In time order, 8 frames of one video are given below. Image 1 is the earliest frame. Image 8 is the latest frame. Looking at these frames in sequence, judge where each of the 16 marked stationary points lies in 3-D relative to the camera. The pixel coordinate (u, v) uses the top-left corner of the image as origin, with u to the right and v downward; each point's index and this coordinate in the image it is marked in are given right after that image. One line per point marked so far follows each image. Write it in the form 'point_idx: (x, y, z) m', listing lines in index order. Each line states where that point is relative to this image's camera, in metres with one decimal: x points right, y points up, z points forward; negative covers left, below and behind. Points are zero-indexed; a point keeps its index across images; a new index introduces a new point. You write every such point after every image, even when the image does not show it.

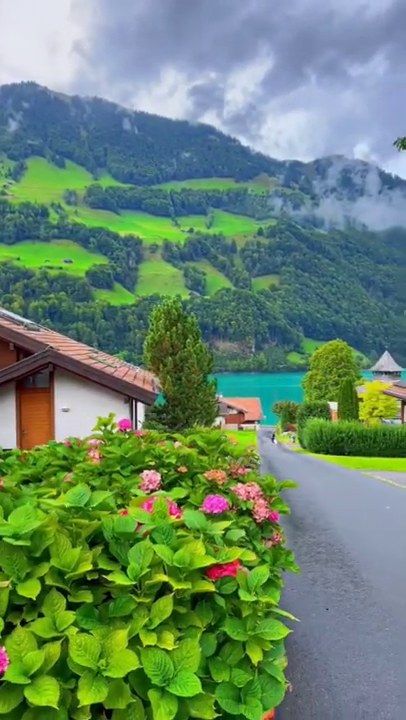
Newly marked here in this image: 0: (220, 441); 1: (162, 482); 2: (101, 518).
0: (+0.2, -0.6, +4.4) m
1: (-0.3, -0.8, +3.9) m
2: (-0.4, -0.6, +2.3) m
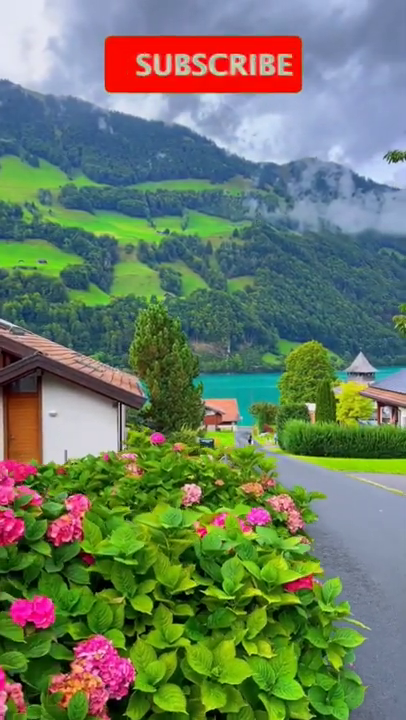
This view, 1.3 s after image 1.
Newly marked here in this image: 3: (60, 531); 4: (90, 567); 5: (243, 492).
0: (+0.4, -0.8, +4.6) m
1: (0.0, -1.0, +4.1) m
2: (0.0, -0.8, +2.5) m
3: (-0.6, -0.7, +2.3) m
4: (-0.4, -0.8, +2.3) m
5: (+0.3, -0.9, +4.1) m
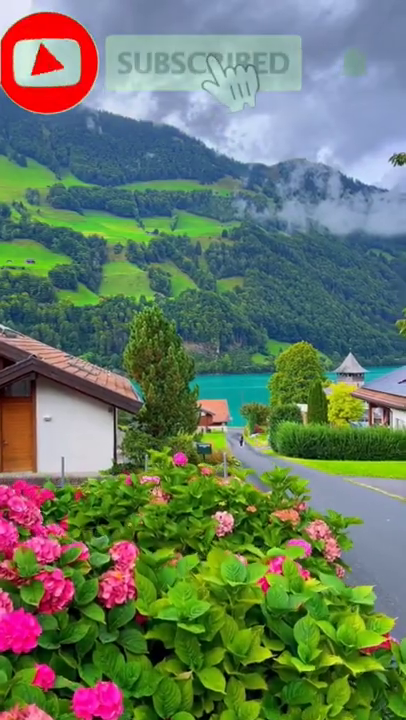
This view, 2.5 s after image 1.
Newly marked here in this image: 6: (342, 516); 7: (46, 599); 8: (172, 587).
0: (+0.7, -0.9, +4.3) m
1: (+0.2, -1.1, +3.8) m
2: (+0.2, -0.9, +2.2) m
3: (-0.3, -0.8, +2.0) m
4: (-0.2, -1.0, +2.0) m
5: (+0.5, -1.1, +3.8) m
6: (+1.0, -1.1, +4.1) m
7: (-0.5, -0.8, +1.8) m
8: (-0.1, -0.9, +2.1) m
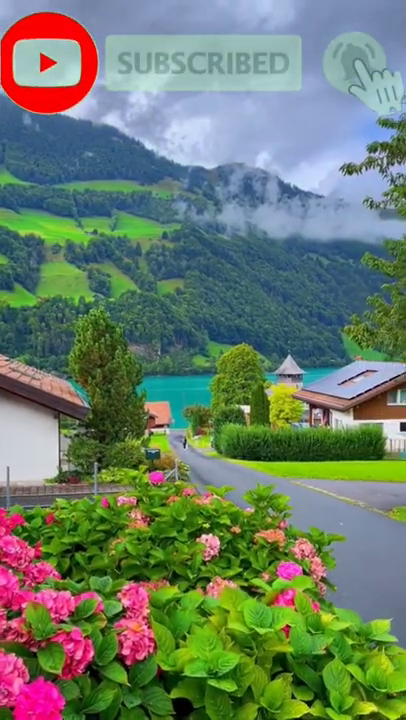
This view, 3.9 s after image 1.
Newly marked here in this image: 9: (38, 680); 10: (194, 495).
0: (+0.5, -1.0, +4.2) m
1: (+0.1, -1.2, +3.7) m
2: (+0.3, -1.0, +2.1) m
3: (-0.2, -0.9, +1.8) m
4: (-0.1, -1.1, +1.8) m
5: (+0.4, -1.2, +3.7) m
6: (+0.9, -1.2, +4.1) m
7: (-0.4, -0.9, +1.6) m
8: (0.0, -1.0, +2.0) m
9: (-0.5, -0.9, +1.6) m
10: (-0.1, -1.0, +4.3) m
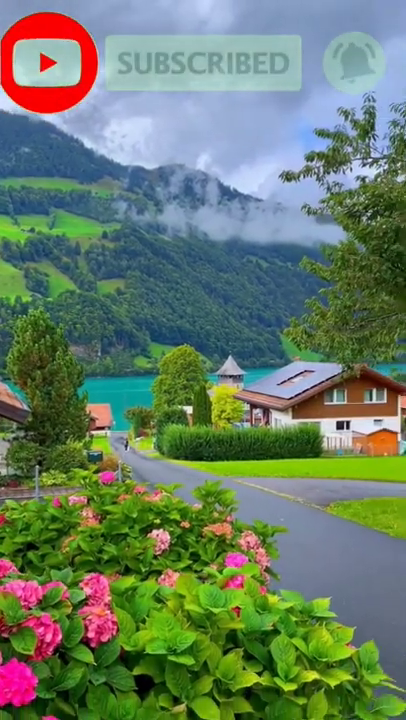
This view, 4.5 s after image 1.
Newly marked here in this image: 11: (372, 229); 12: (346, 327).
0: (+0.1, -1.0, +4.4) m
1: (-0.2, -1.2, +3.8) m
2: (+0.1, -1.0, +2.2) m
3: (-0.4, -0.9, +2.0) m
4: (-0.2, -1.1, +2.0) m
5: (+0.1, -1.2, +3.9) m
6: (+0.5, -1.3, +4.3) m
7: (-0.5, -0.9, +1.8) m
8: (-0.2, -1.0, +2.1) m
9: (-0.6, -0.9, +1.8) m
10: (-0.5, -1.0, +4.4) m
11: (+2.9, +2.3, +9.9) m
12: (+3.0, +0.7, +11.8) m
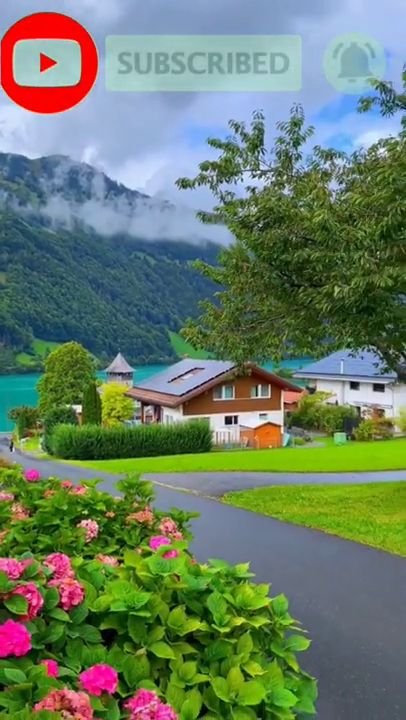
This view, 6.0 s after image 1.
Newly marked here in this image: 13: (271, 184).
0: (-0.6, -1.1, +4.9) m
1: (-0.8, -1.3, +4.2) m
2: (-0.1, -1.0, +2.7) m
3: (-0.6, -1.0, +2.3) m
4: (-0.4, -1.1, +2.4) m
5: (-0.5, -1.2, +4.3) m
6: (-0.2, -1.3, +4.8) m
7: (-0.7, -0.9, +2.1) m
8: (-0.4, -1.0, +2.5) m
9: (-0.7, -1.0, +2.1) m
10: (-1.1, -1.1, +4.7) m
11: (+1.1, +2.3, +10.8) m
12: (+0.8, +0.7, +12.7) m
13: (+1.5, +3.8, +12.4) m
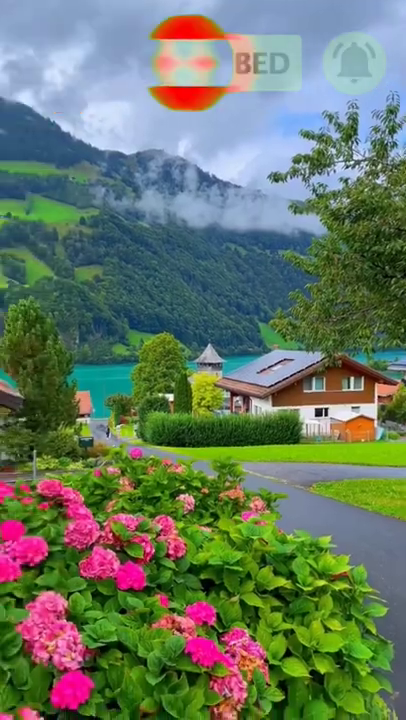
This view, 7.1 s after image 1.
0: (+0.2, -1.0, +5.3) m
1: (-0.1, -1.2, +4.7) m
2: (+0.3, -1.0, +3.1) m
3: (-0.1, -0.9, +2.8) m
4: (0.0, -1.1, +2.8) m
5: (+0.2, -1.1, +4.8) m
6: (+0.6, -1.2, +5.2) m
7: (-0.3, -0.9, +2.6) m
8: (0.0, -1.0, +3.0) m
9: (-0.3, -0.9, +2.6) m
10: (-0.3, -1.0, +5.3) m
11: (+2.9, +2.4, +10.8) m
12: (+2.8, +0.9, +12.7) m
13: (+3.5, +4.0, +12.3) m
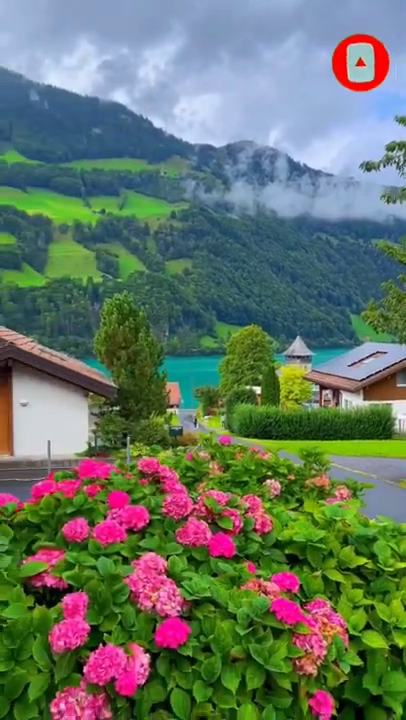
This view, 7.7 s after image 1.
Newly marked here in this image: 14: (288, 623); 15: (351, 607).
0: (+1.1, -0.9, +5.4) m
1: (+0.7, -1.1, +4.9) m
2: (+0.8, -0.9, +3.3) m
3: (+0.3, -0.9, +3.0) m
4: (+0.4, -1.0, +3.0) m
5: (+1.0, -1.1, +4.9) m
6: (+1.4, -1.1, +5.3) m
7: (+0.1, -0.8, +2.9) m
8: (+0.5, -0.9, +3.2) m
9: (+0.1, -0.9, +2.9) m
10: (+0.5, -0.9, +5.5) m
11: (+4.5, +2.5, +10.4) m
12: (+4.8, +1.0, +12.4) m
13: (+5.4, +4.1, +11.8) m
14: (+0.3, -1.1, +2.3) m
15: (+0.7, -1.2, +2.8) m
